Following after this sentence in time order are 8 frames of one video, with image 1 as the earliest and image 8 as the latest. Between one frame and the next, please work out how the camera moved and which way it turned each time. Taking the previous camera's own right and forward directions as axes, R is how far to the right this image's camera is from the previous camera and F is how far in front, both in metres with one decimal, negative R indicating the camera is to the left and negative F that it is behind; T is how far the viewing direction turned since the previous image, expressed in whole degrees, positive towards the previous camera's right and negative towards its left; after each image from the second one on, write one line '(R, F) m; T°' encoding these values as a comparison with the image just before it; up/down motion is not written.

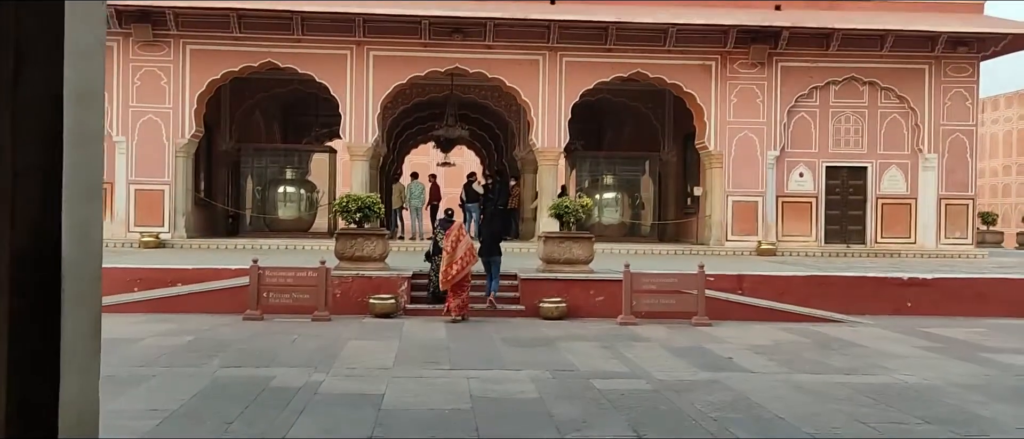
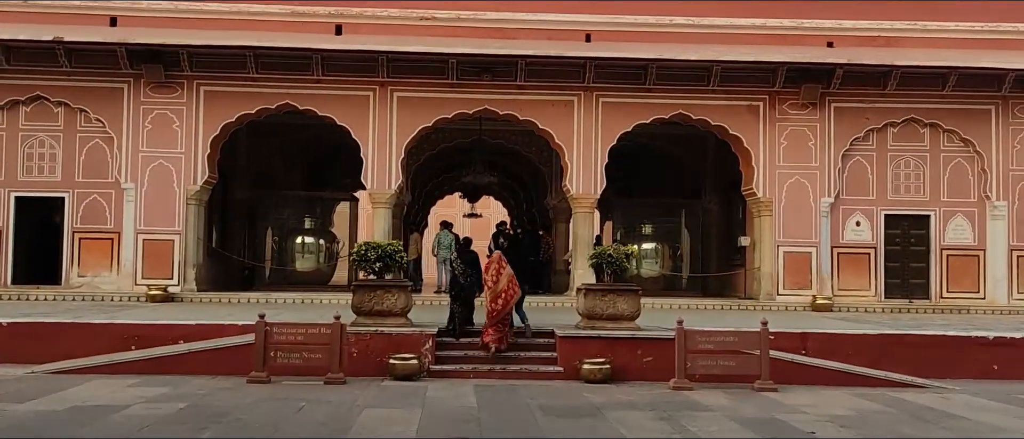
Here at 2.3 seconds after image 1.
(-0.1, +1.0) m; -2°
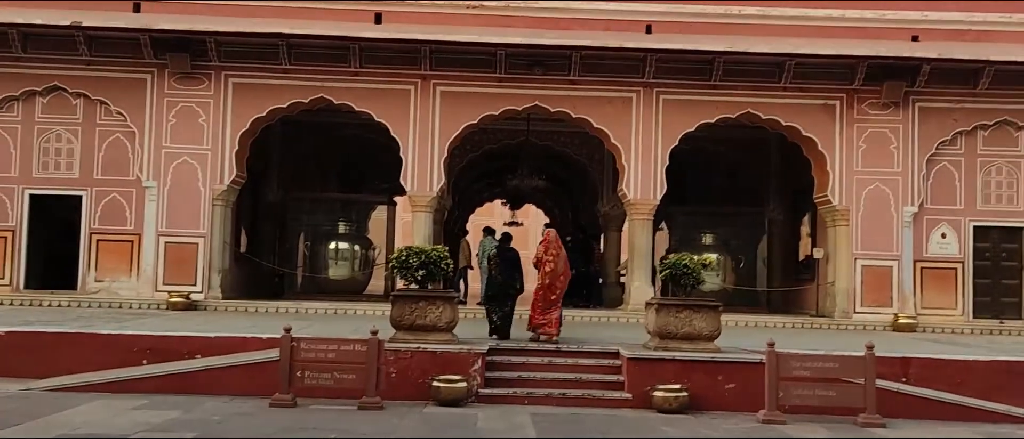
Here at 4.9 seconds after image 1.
(-0.3, +1.1) m; -2°
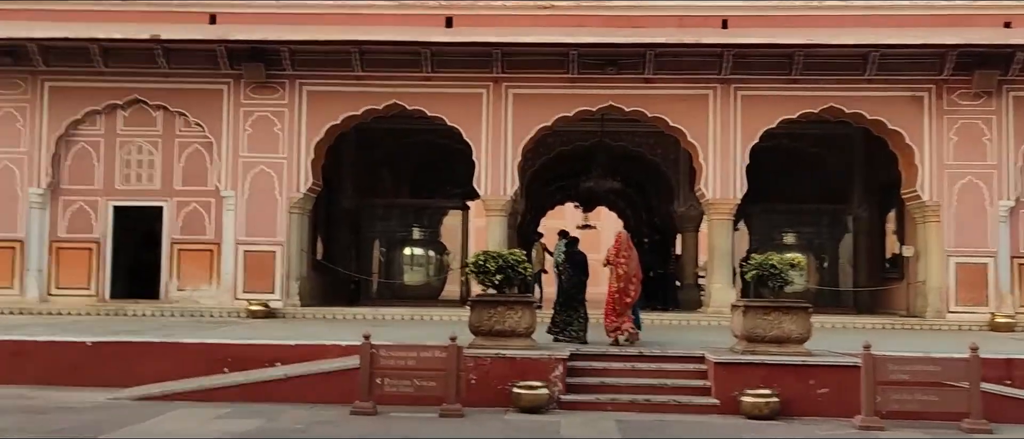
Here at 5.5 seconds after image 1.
(-0.1, +0.2) m; -4°
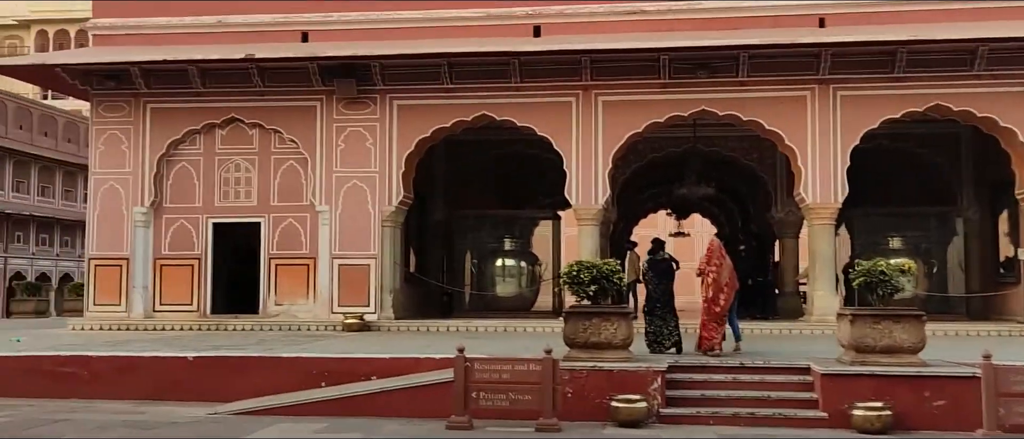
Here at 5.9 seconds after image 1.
(0.0, +0.1) m; -6°
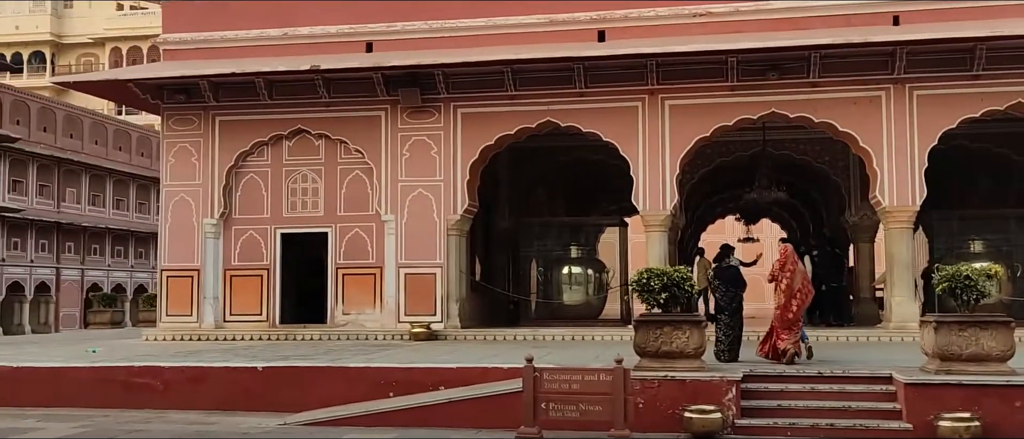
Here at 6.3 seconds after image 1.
(0.0, +0.1) m; -4°
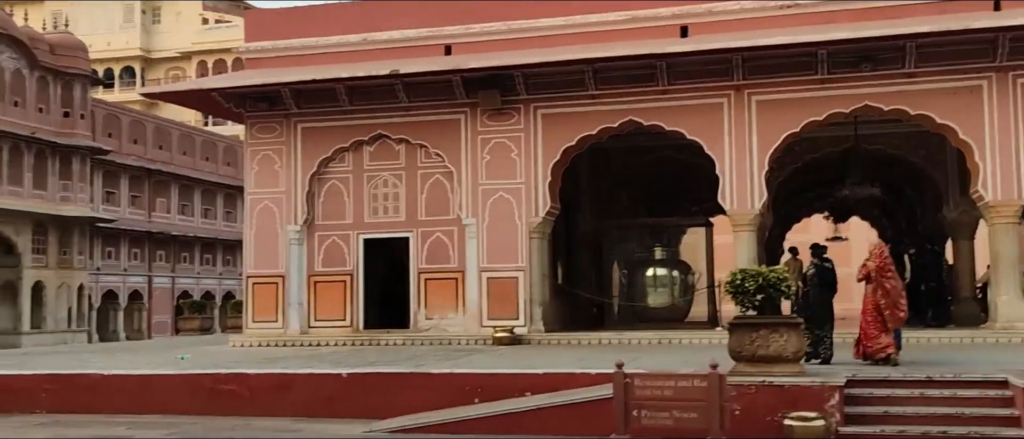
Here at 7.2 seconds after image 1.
(-0.1, +0.2) m; -5°
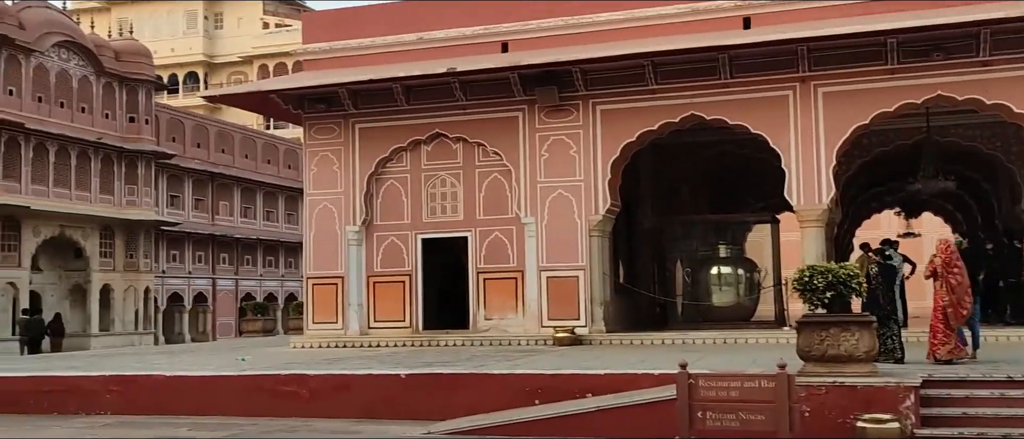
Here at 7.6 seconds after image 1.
(0.0, +0.1) m; -4°
